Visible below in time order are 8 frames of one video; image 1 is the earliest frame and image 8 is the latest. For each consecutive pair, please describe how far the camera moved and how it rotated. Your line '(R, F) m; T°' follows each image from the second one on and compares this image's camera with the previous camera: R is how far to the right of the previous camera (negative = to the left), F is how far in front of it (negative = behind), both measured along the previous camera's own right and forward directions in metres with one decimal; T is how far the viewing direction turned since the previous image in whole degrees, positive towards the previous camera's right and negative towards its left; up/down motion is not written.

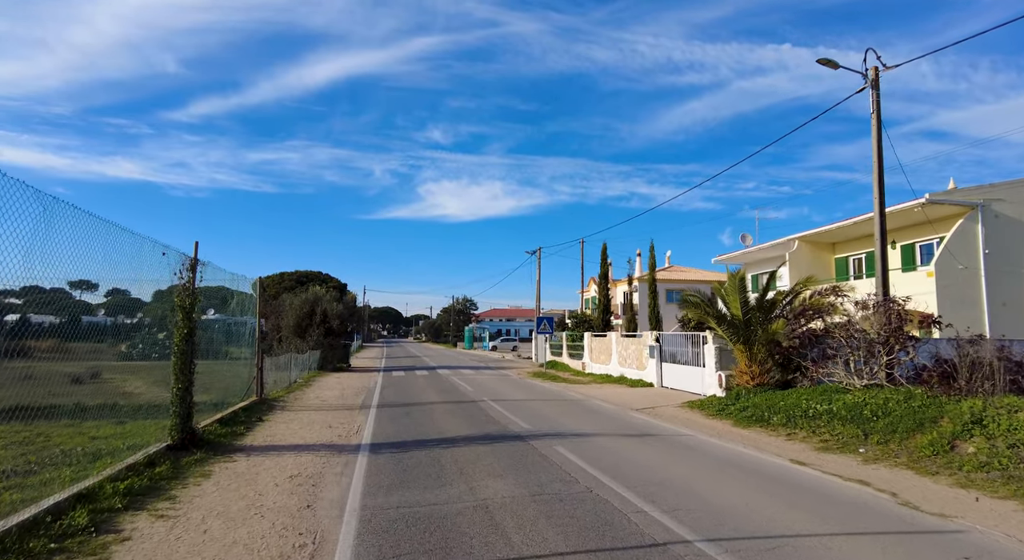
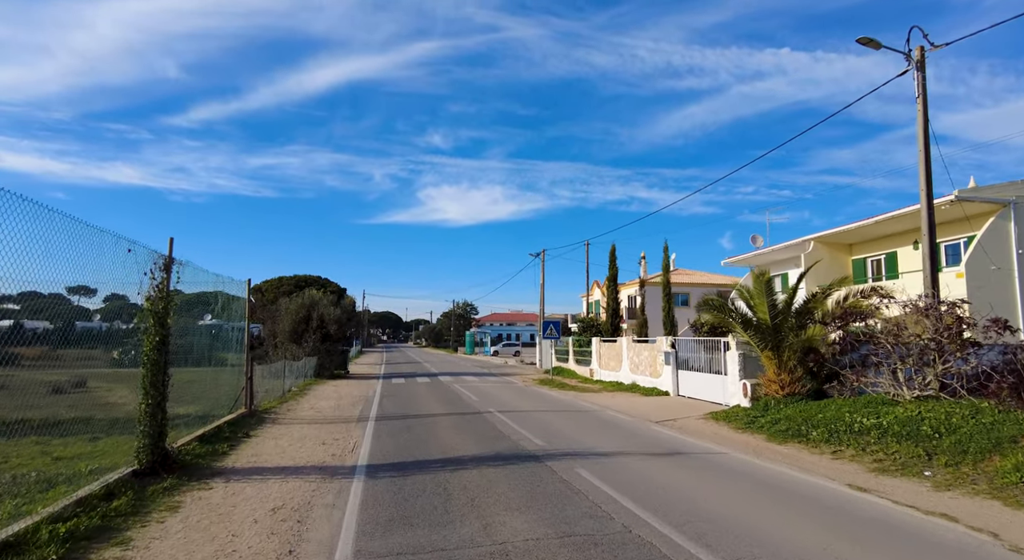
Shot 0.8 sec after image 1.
(-0.2, +1.1) m; 0°
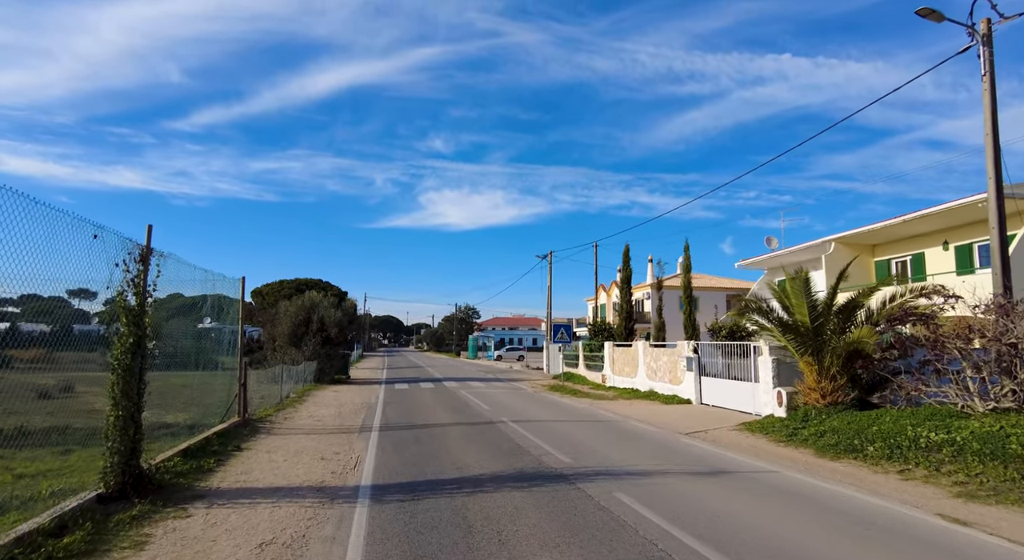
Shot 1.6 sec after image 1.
(-0.3, +1.1) m; 0°
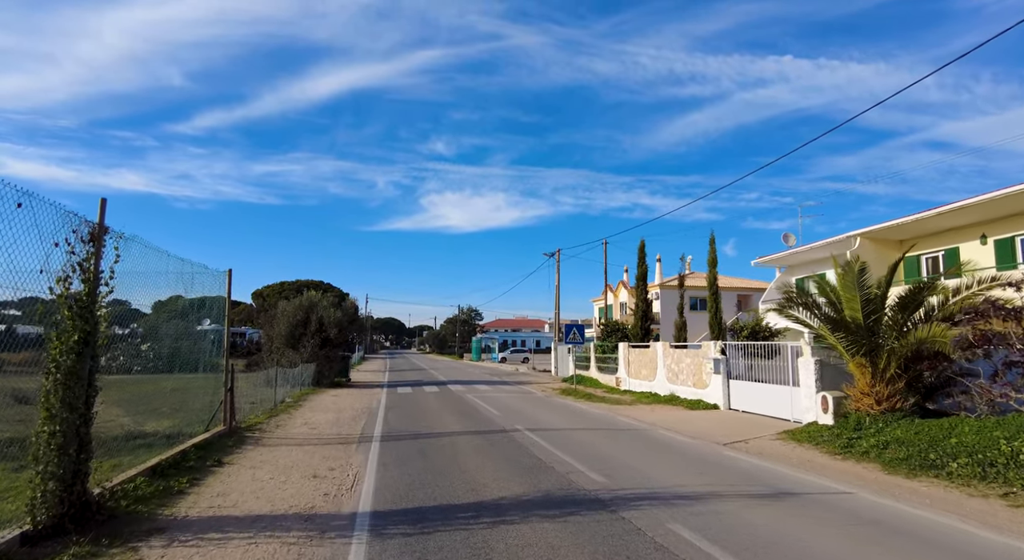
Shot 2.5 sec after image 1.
(-0.3, +1.4) m; 0°
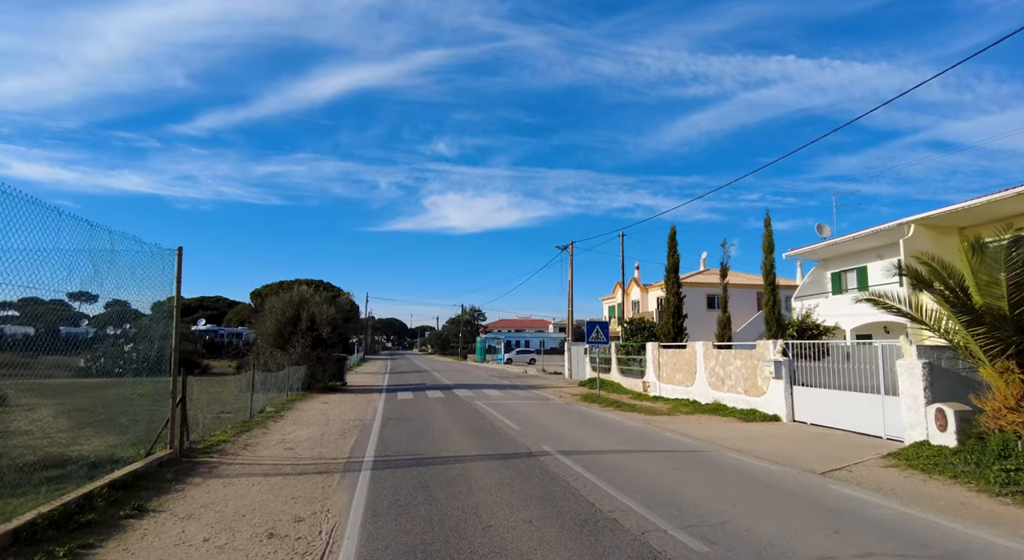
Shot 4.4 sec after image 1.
(-0.4, +2.7) m; 0°
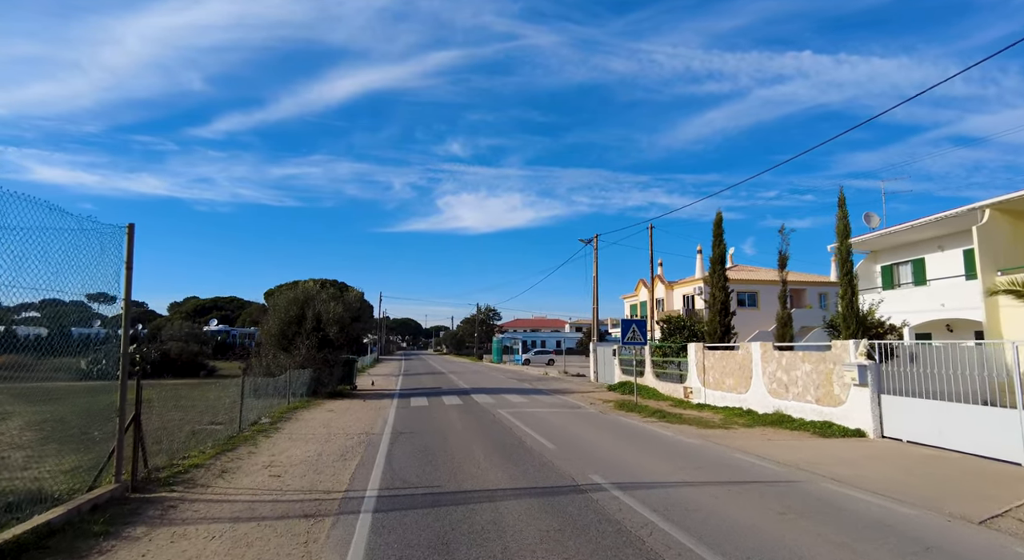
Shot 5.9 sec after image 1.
(-0.3, +2.2) m; -1°
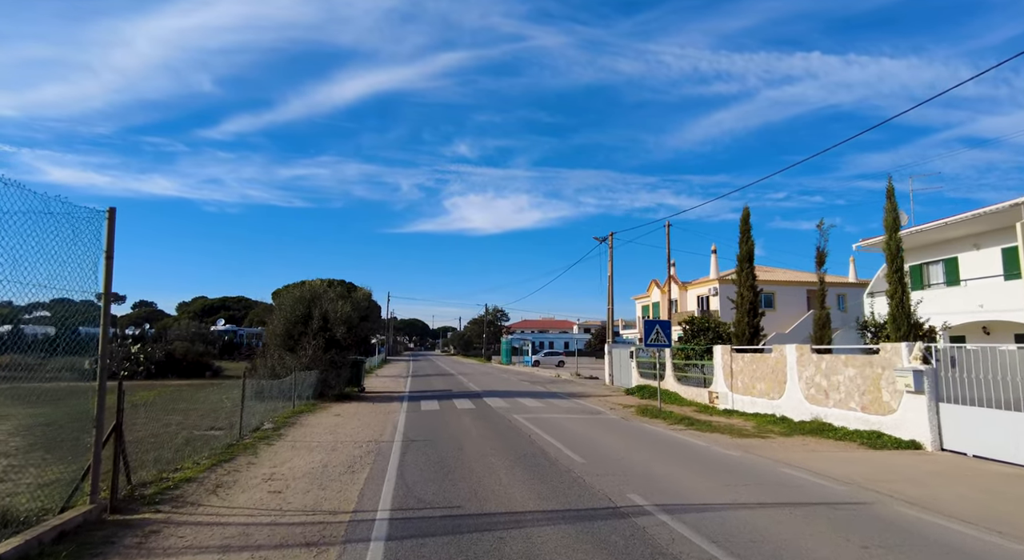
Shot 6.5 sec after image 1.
(-0.3, +0.9) m; -1°
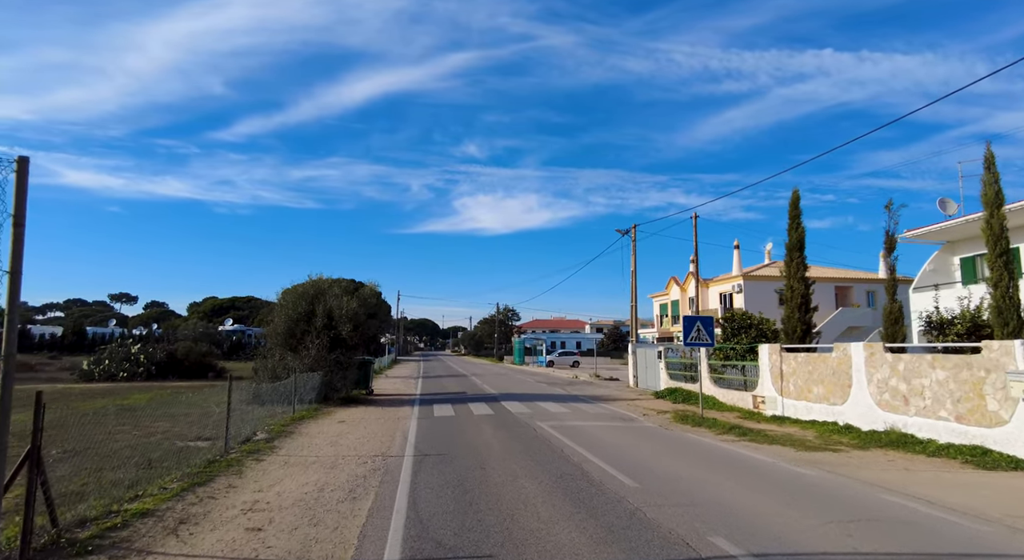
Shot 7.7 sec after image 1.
(-0.3, +1.8) m; -1°
